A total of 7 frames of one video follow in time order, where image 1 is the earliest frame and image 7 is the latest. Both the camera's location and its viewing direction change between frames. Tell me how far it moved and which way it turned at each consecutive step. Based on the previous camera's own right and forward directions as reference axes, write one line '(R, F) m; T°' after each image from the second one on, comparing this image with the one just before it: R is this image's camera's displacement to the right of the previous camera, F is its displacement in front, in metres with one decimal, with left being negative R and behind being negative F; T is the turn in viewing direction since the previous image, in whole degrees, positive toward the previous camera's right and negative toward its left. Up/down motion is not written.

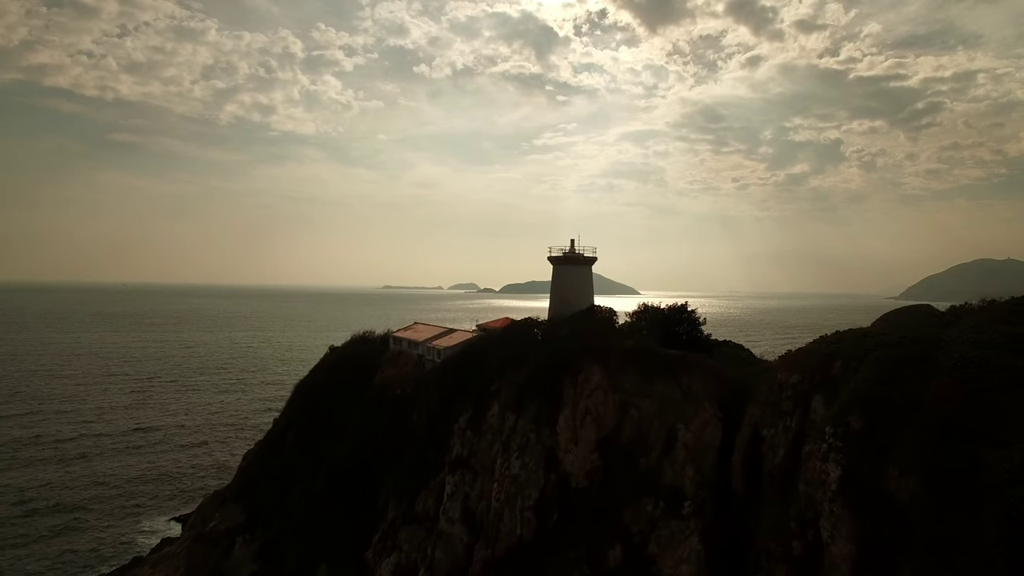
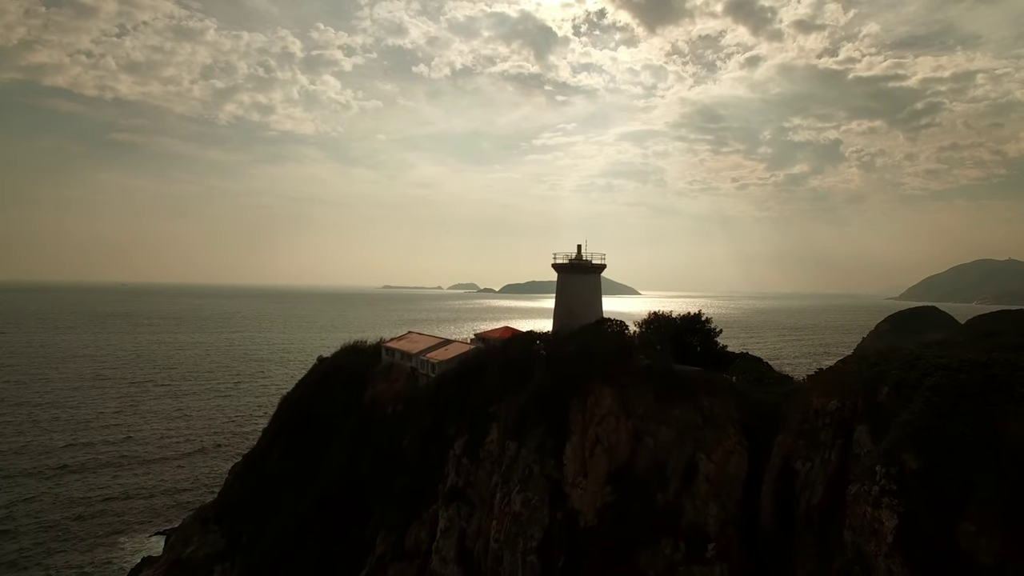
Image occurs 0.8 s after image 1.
(0.0, +1.6) m; 0°
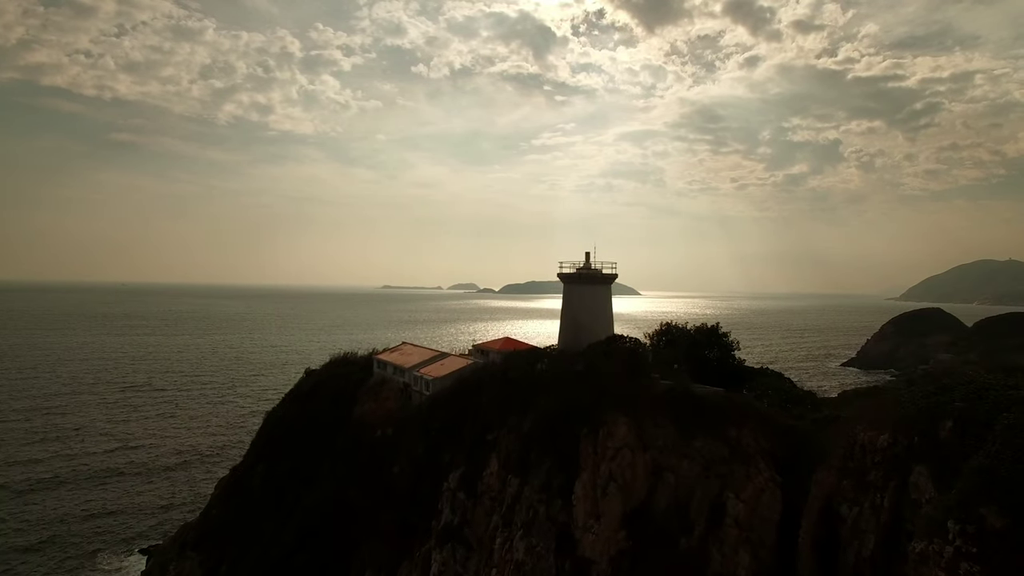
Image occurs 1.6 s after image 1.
(-0.6, +0.9) m; 0°
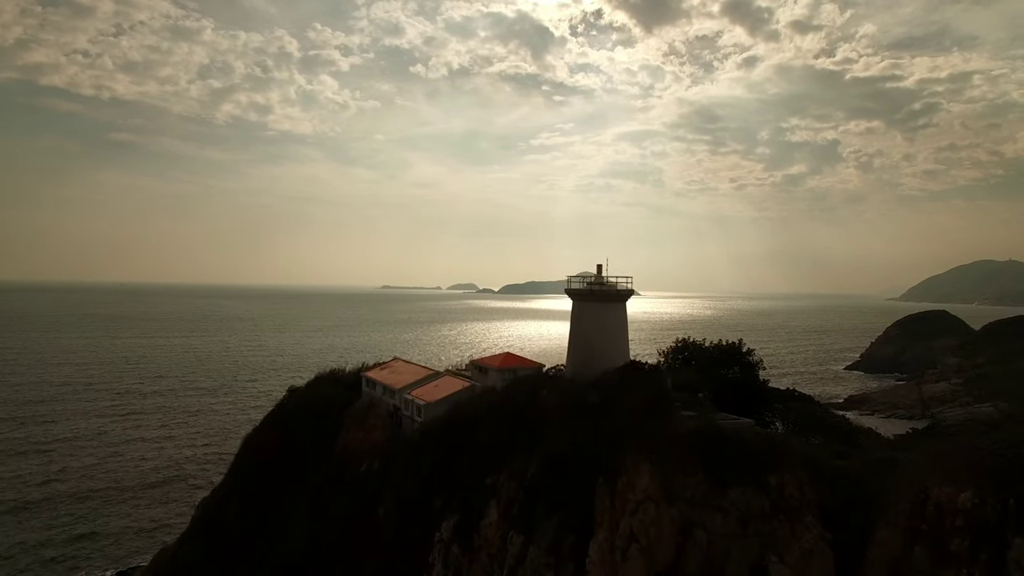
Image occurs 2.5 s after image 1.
(-1.8, -1.0) m; 0°
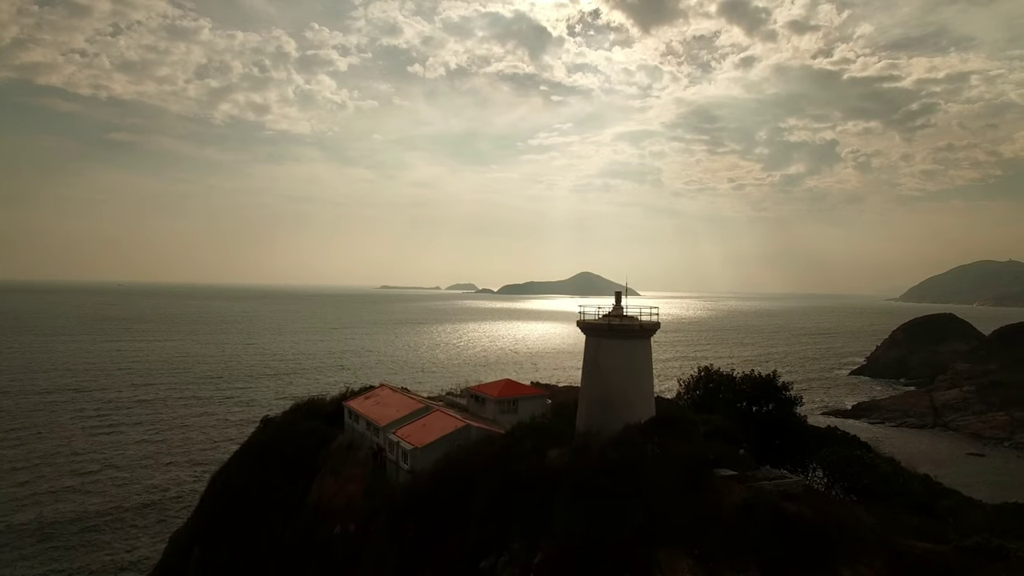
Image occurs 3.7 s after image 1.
(-0.4, +2.4) m; 0°
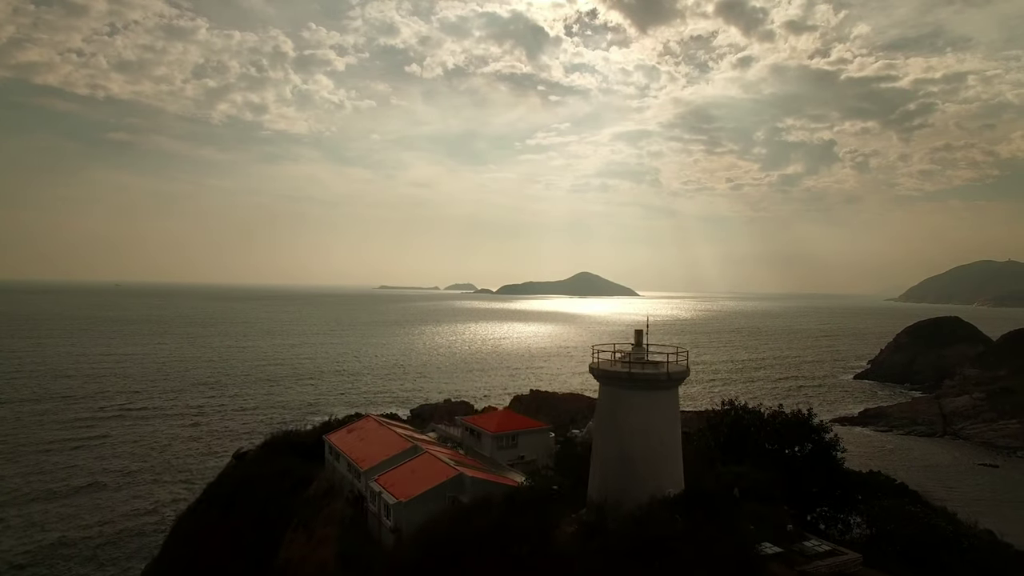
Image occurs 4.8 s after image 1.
(0.0, +2.4) m; 0°
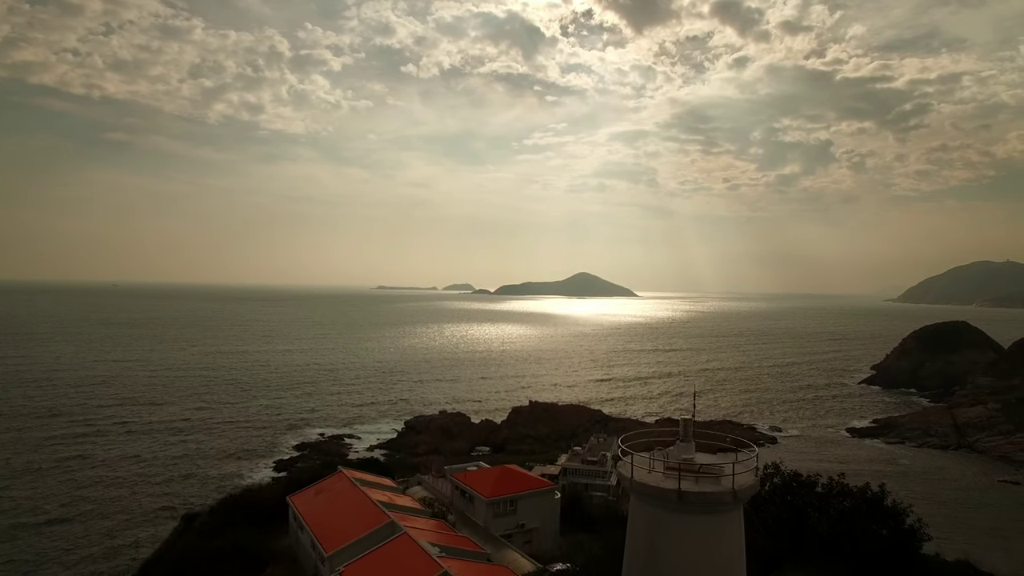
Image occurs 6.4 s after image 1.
(0.0, +3.3) m; 0°
